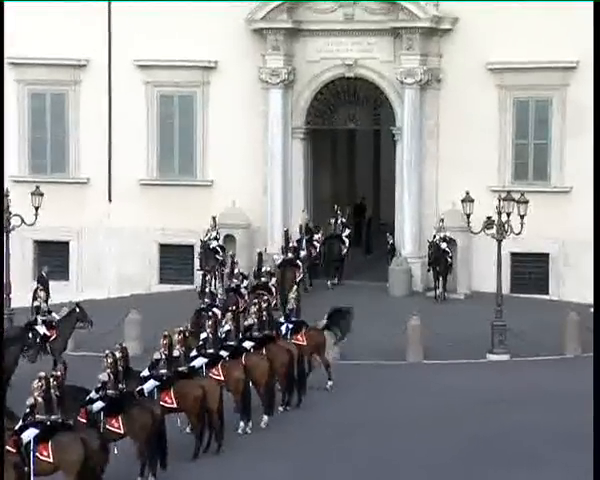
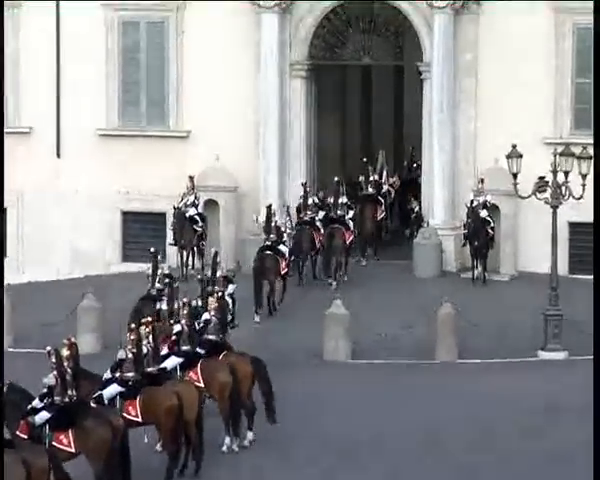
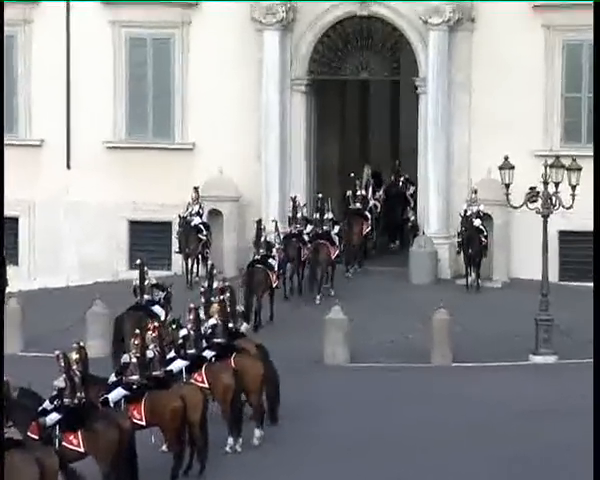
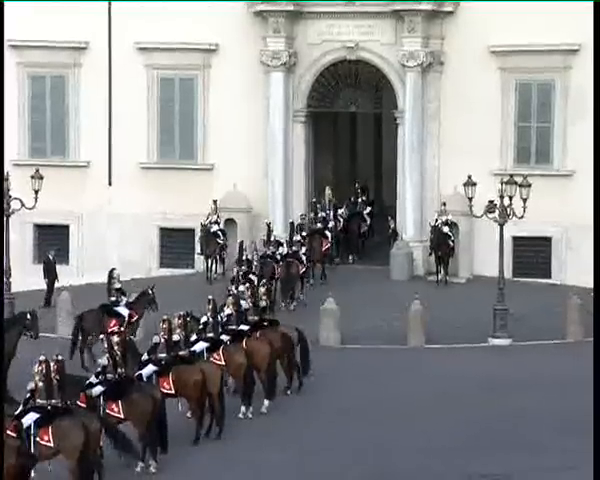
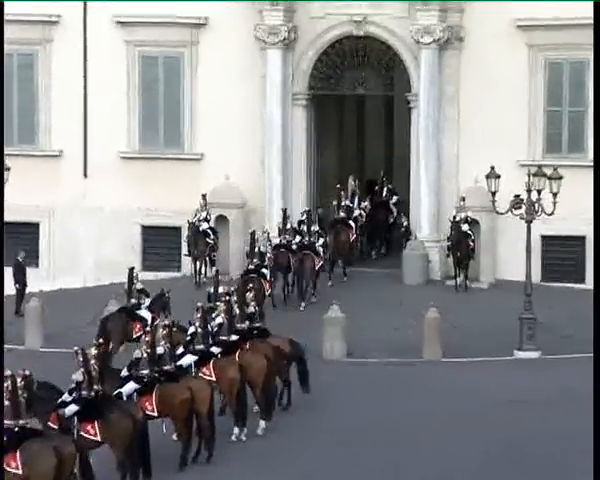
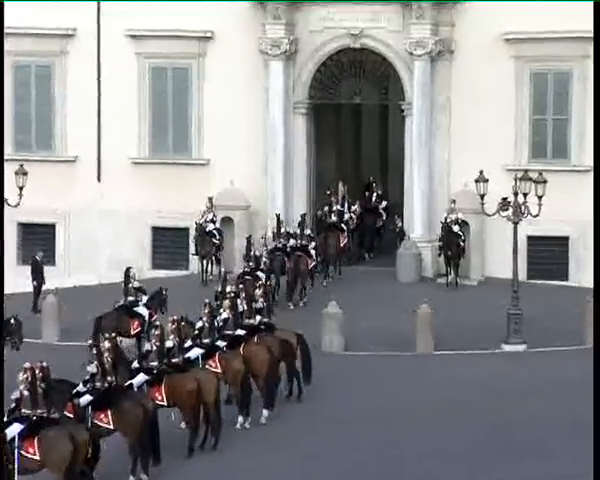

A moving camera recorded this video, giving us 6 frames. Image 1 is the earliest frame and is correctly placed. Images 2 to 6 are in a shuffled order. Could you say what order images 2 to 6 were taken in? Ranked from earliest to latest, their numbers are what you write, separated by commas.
4, 6, 5, 3, 2
